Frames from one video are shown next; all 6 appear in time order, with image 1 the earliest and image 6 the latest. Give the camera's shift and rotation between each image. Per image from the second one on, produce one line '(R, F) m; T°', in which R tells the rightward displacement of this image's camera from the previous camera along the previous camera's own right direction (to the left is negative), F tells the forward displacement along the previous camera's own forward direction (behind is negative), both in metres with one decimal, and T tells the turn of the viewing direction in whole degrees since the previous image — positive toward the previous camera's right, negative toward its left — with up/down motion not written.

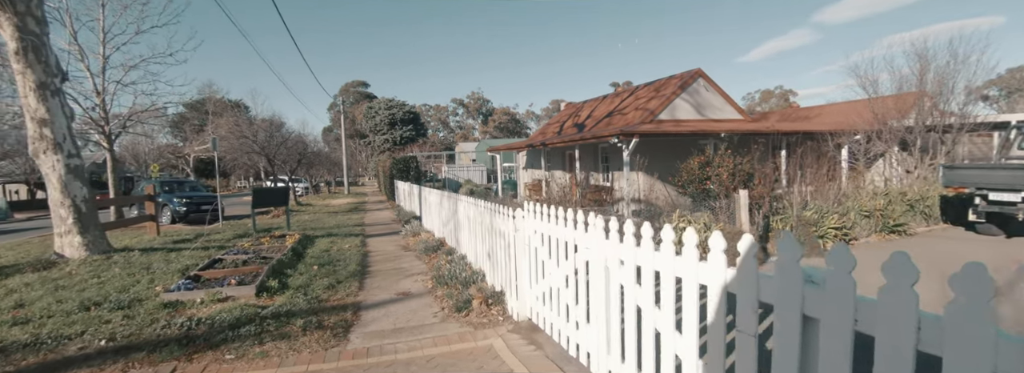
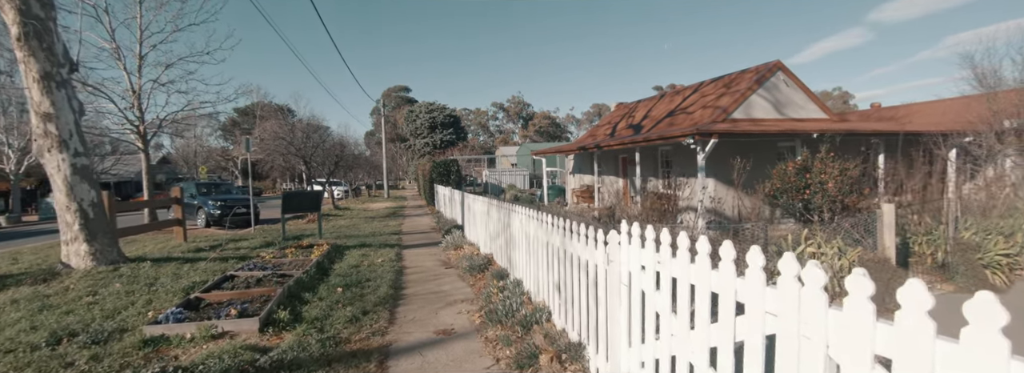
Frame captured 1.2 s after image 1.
(-0.4, +1.3) m; -5°
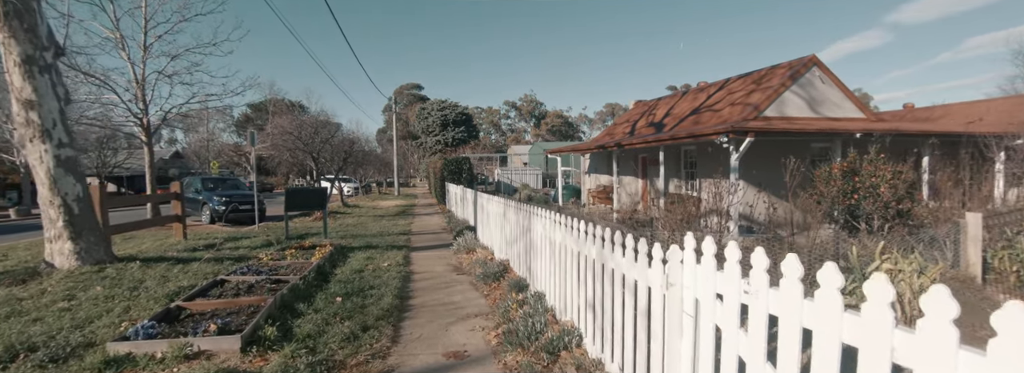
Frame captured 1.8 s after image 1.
(-0.1, +0.6) m; -1°
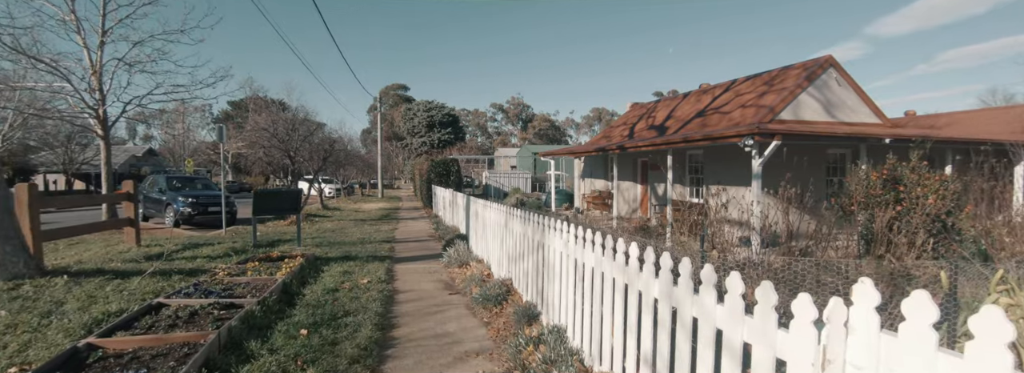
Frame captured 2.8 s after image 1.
(-0.2, +0.9) m; +2°
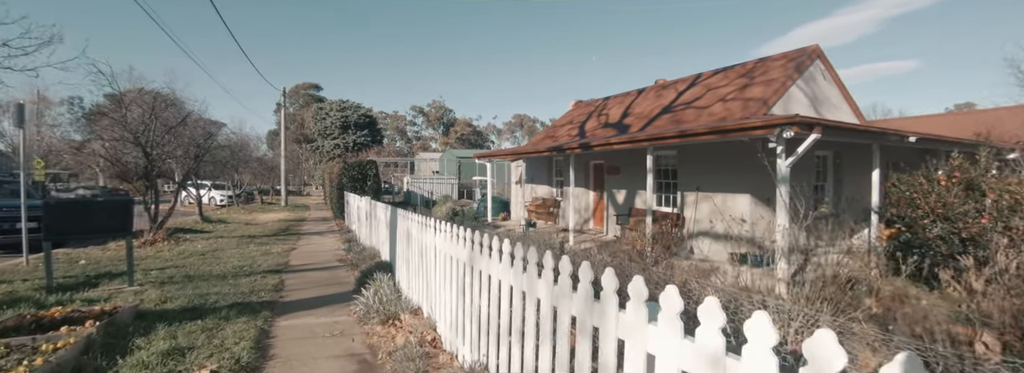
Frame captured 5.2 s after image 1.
(-0.4, +2.3) m; +10°
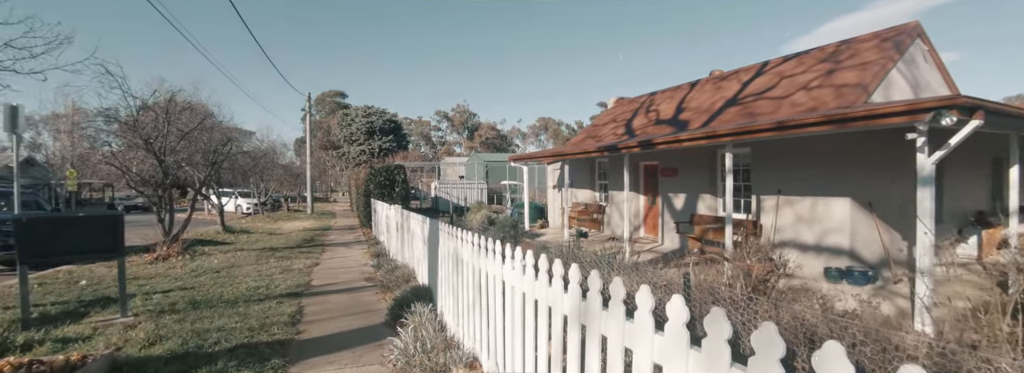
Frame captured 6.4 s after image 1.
(-0.5, +1.1) m; -3°
